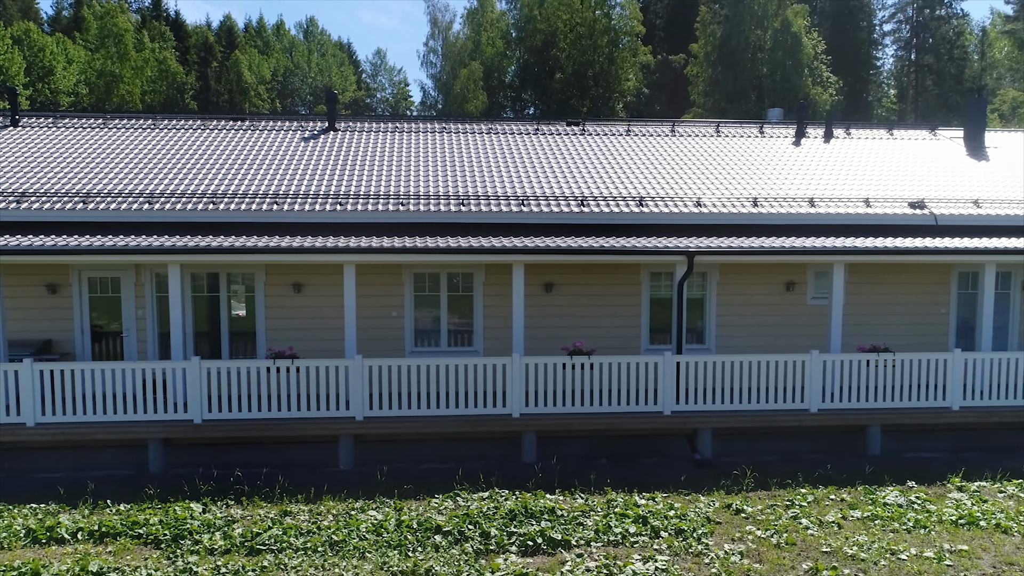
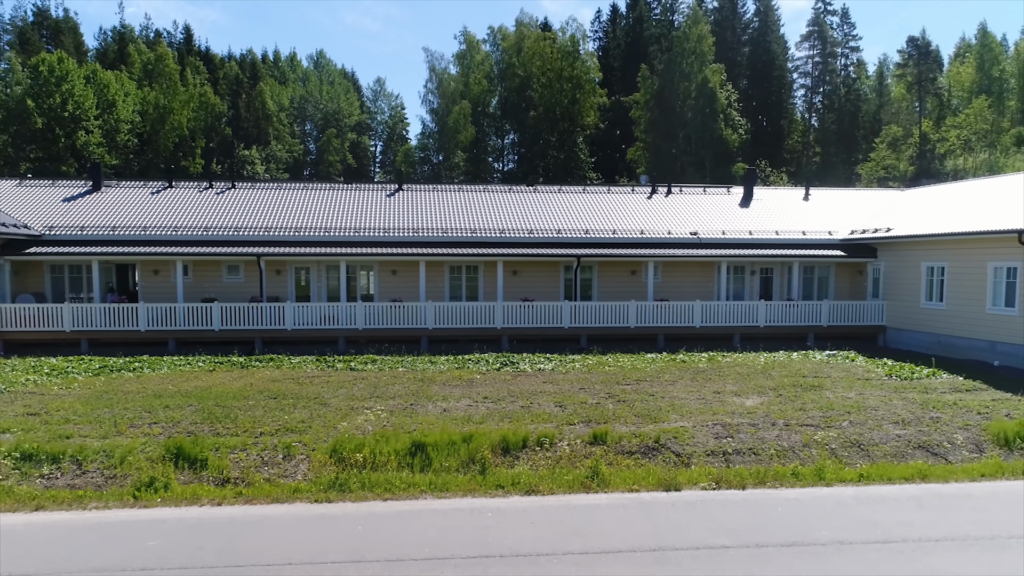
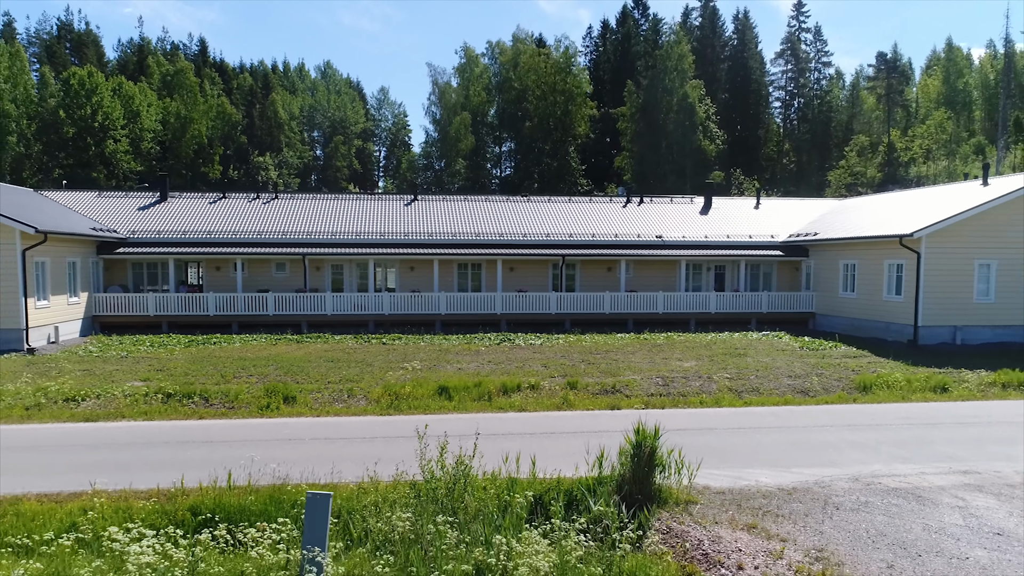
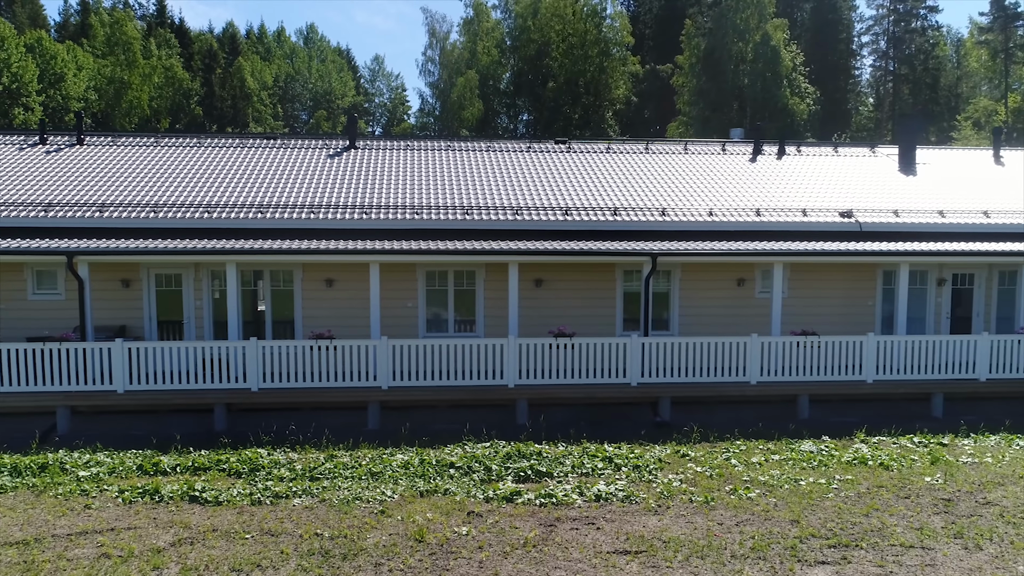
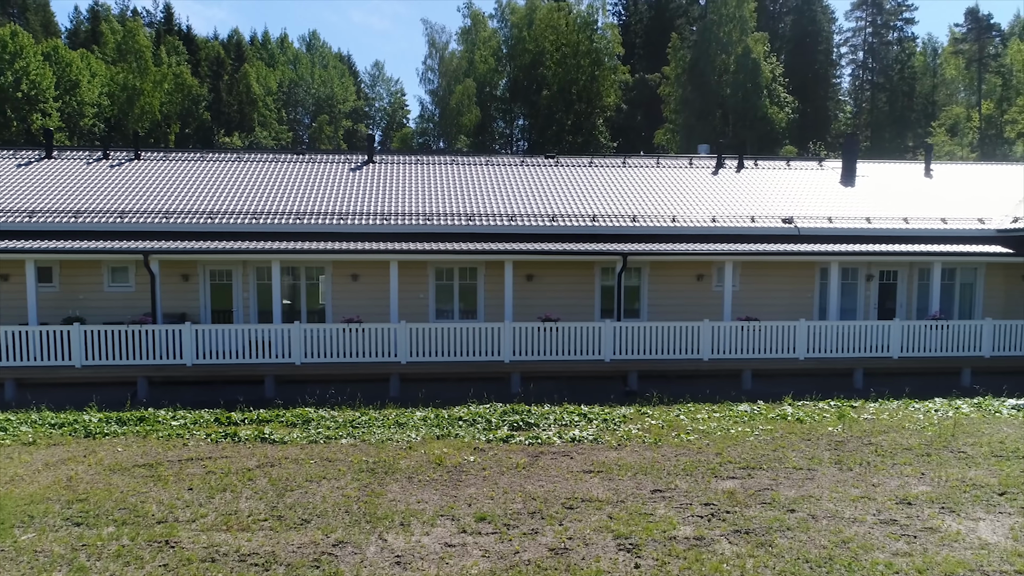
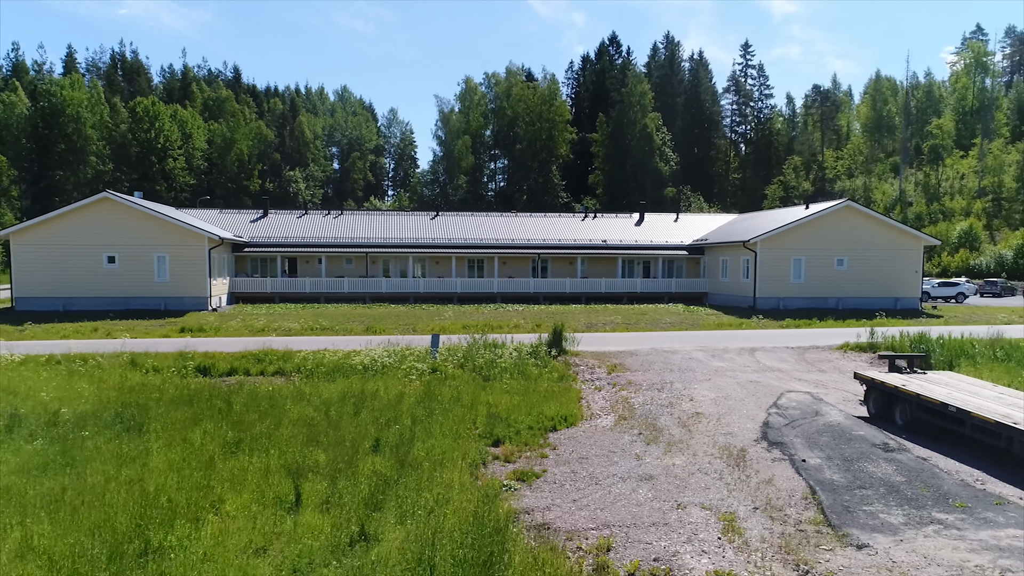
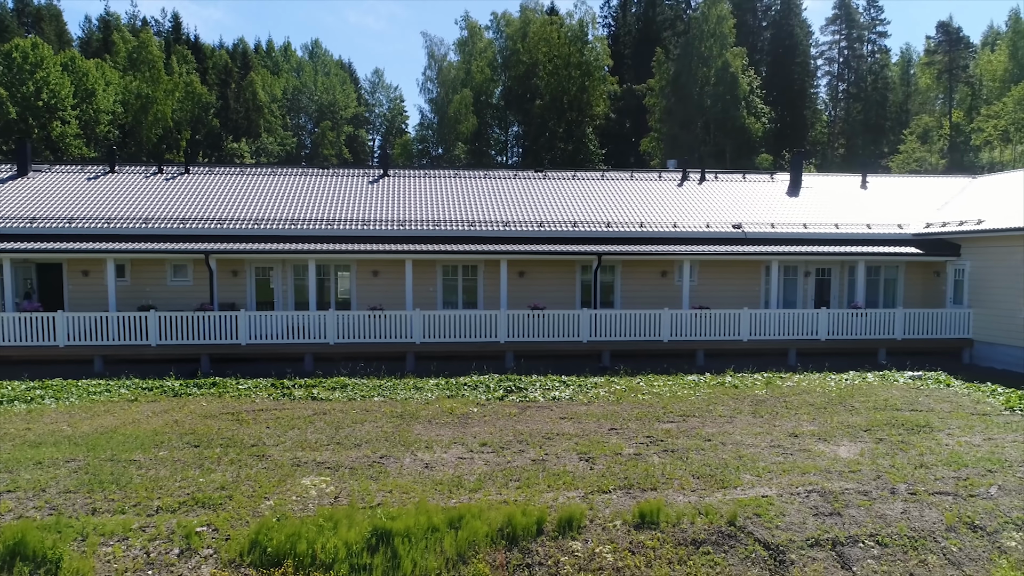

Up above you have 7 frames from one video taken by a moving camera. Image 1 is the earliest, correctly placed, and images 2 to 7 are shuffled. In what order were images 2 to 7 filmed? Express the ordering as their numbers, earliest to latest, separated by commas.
4, 5, 7, 2, 3, 6
